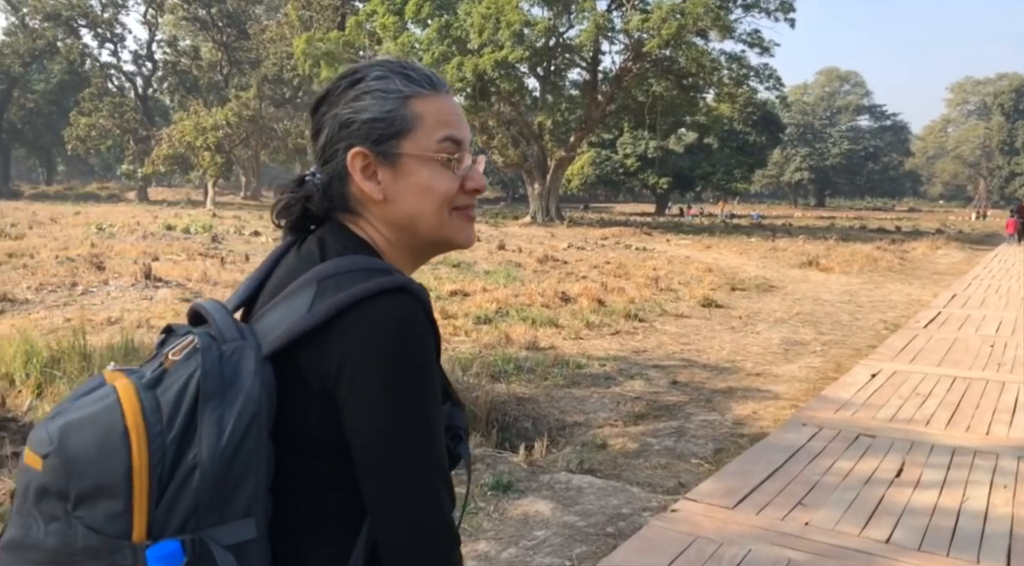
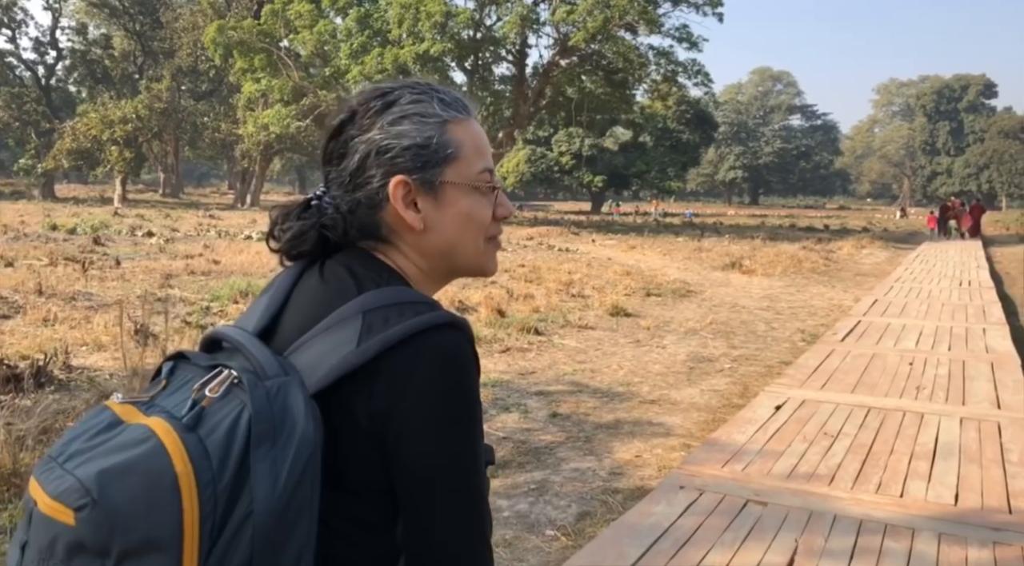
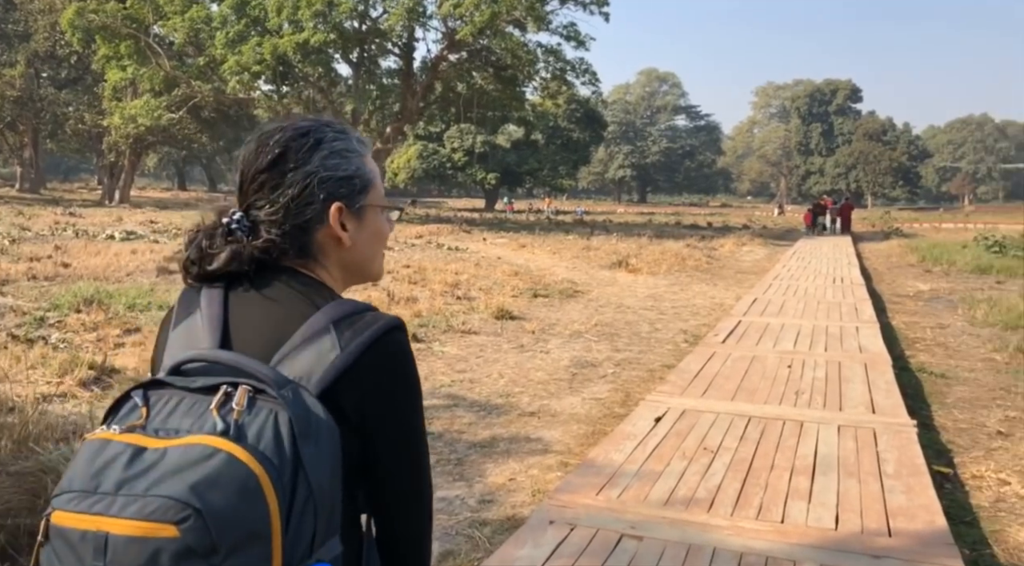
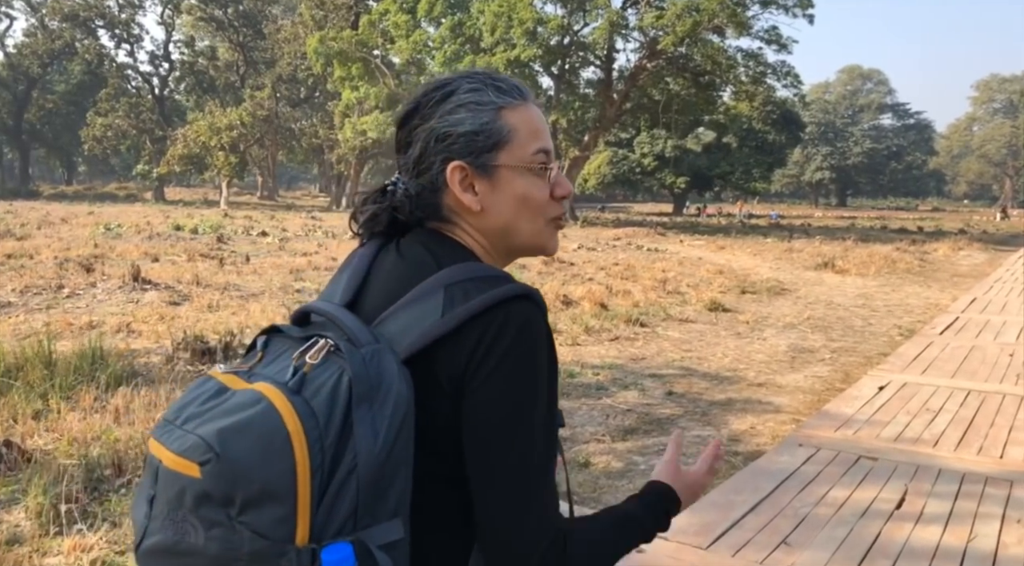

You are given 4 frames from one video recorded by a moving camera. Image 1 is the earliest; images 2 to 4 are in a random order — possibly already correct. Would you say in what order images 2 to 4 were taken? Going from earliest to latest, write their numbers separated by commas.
4, 2, 3
